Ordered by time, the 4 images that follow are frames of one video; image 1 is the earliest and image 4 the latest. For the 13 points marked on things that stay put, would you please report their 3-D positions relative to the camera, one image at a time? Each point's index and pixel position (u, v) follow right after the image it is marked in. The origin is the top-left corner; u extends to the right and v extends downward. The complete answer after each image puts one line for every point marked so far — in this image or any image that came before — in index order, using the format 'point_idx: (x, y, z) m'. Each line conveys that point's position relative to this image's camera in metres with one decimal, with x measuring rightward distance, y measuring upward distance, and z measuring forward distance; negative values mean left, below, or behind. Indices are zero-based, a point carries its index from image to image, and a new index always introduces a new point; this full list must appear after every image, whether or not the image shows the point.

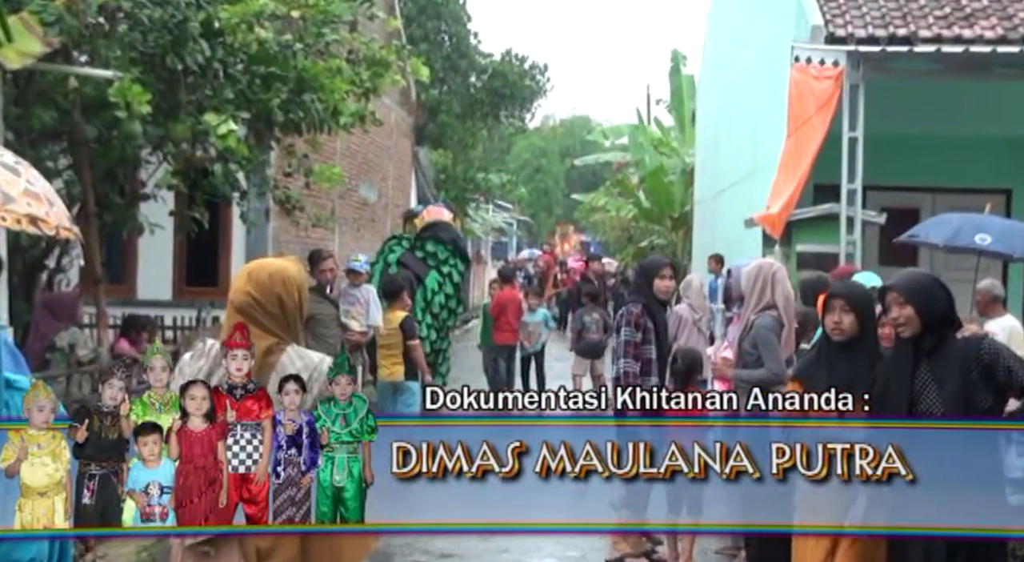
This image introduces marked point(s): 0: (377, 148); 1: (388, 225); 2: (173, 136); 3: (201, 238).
0: (-1.9, +1.9, +16.9) m
1: (-2.0, +0.9, +18.9) m
2: (-2.1, +0.9, +7.9) m
3: (-2.9, +0.4, +11.5) m
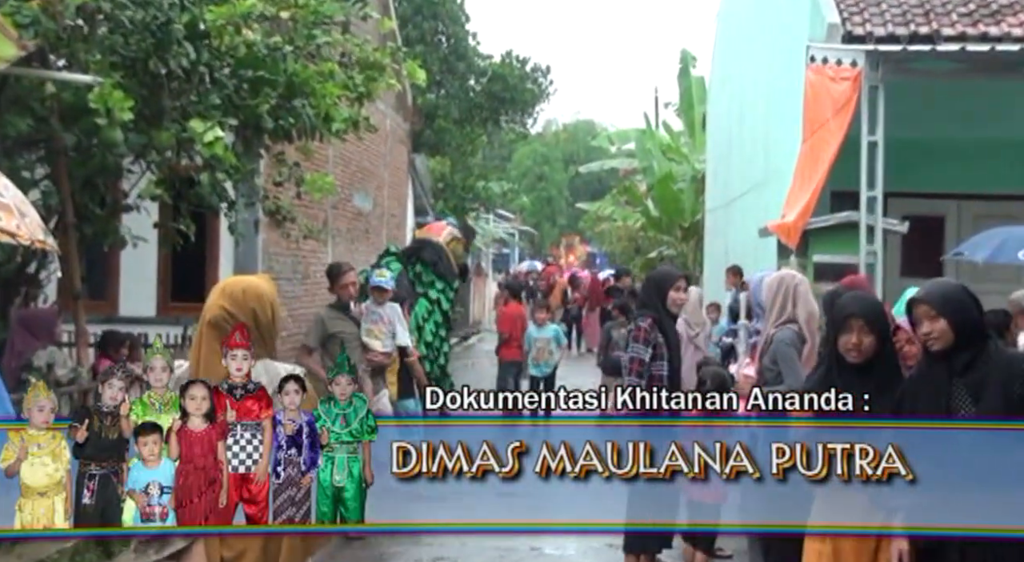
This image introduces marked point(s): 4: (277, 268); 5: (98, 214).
0: (-1.9, +1.7, +16.5) m
1: (-1.9, +0.7, +18.5) m
2: (-2.1, +0.8, +7.5) m
3: (-2.9, +0.3, +11.1) m
4: (-2.4, +0.1, +12.2) m
5: (-2.6, +0.4, +7.9) m
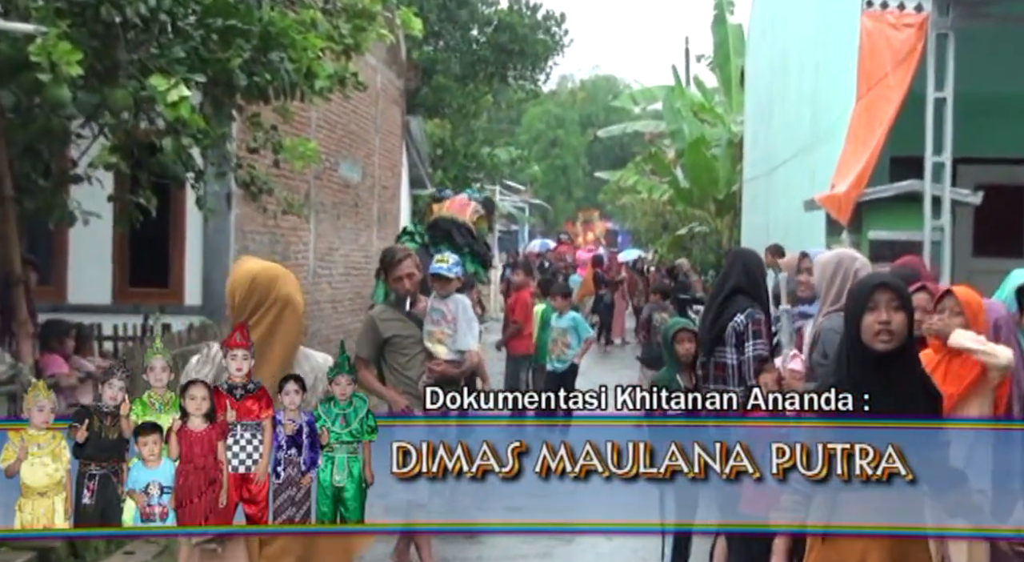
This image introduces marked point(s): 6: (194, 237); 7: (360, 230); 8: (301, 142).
0: (-1.8, +1.9, +15.5) m
1: (-1.8, +1.0, +17.4) m
2: (-2.1, +0.9, +6.4) m
3: (-2.9, +0.4, +10.0) m
4: (-2.3, +0.3, +11.2) m
5: (-2.6, +0.5, +6.8) m
6: (-2.7, +0.4, +10.2) m
7: (-1.9, +0.6, +15.8) m
8: (-1.2, +0.8, +7.3) m
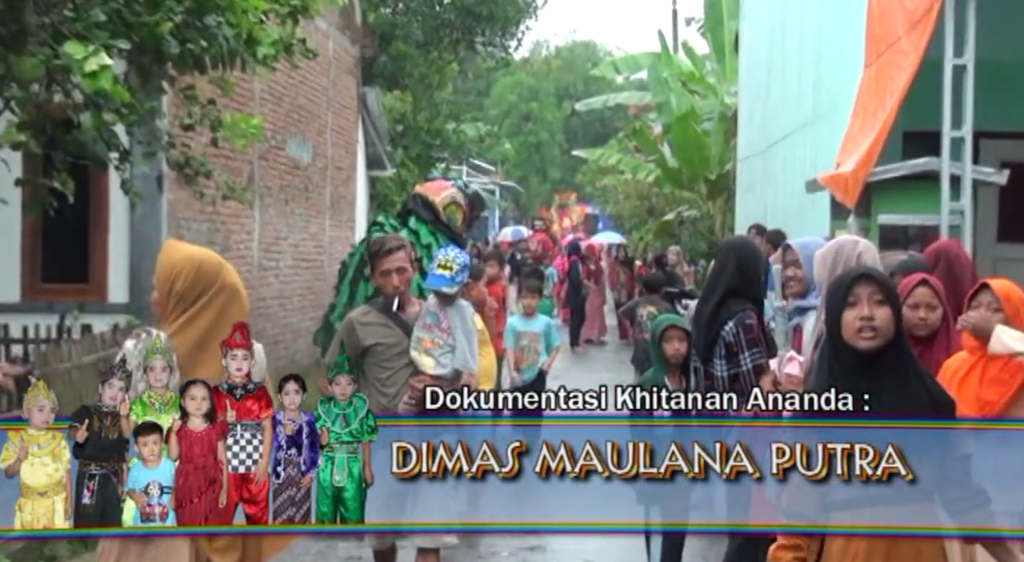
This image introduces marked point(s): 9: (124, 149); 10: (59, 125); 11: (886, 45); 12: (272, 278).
0: (-2.1, +2.0, +14.6) m
1: (-2.2, +1.1, +16.6) m
2: (-2.2, +0.9, +5.6) m
3: (-3.1, +0.5, +9.2) m
4: (-2.5, +0.4, +10.4) m
5: (-2.7, +0.5, +6.0) m
6: (-2.9, +0.4, +9.4) m
7: (-2.2, +0.7, +15.0) m
8: (-1.4, +0.8, +6.5) m
9: (-1.9, +0.7, +6.3) m
10: (-2.2, +0.8, +6.2) m
11: (+2.0, +1.3, +6.7) m
12: (-2.4, 0.0, +13.2) m
